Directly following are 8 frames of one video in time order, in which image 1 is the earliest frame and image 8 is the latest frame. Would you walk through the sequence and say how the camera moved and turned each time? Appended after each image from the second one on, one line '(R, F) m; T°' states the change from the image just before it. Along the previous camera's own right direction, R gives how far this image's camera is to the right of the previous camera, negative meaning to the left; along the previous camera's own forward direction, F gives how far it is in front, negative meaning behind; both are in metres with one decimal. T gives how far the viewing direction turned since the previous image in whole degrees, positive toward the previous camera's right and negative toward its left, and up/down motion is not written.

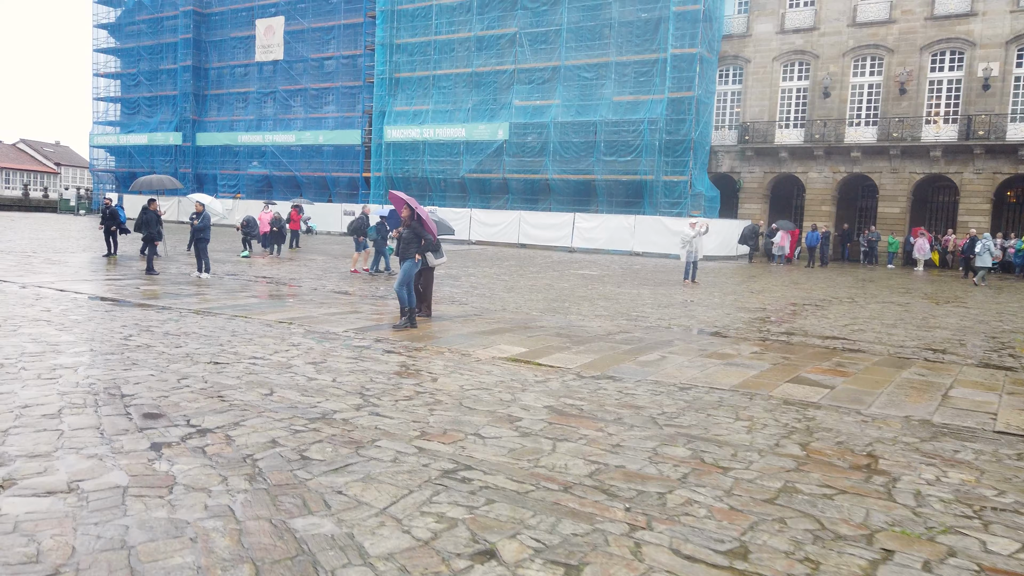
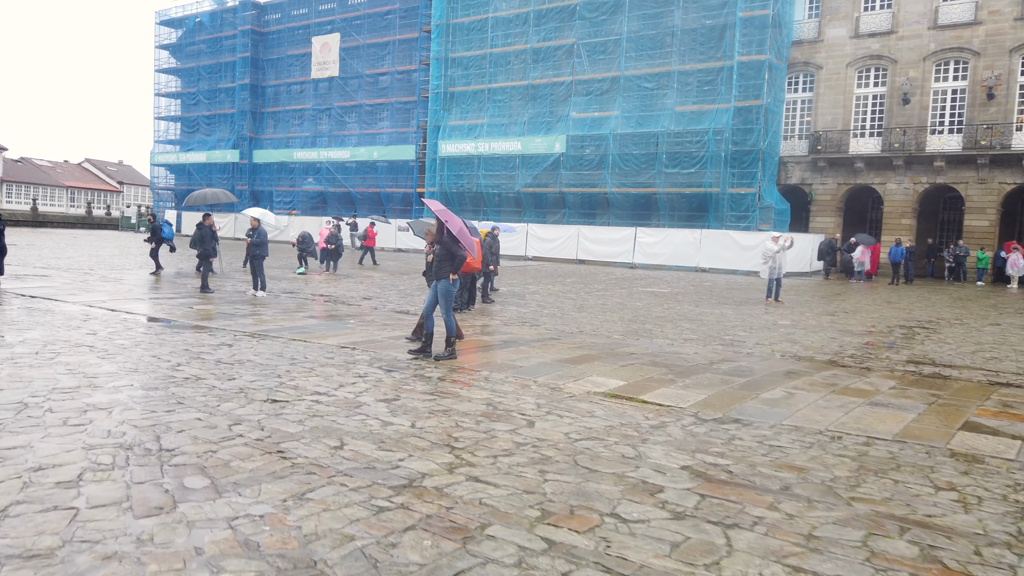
(-0.4, +1.1) m; -4°
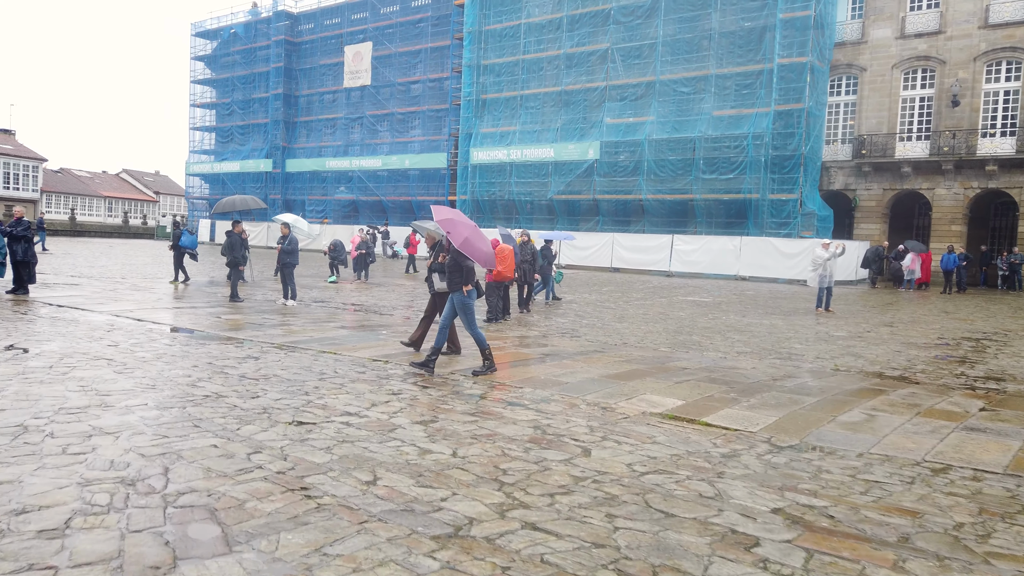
(-0.1, +0.6) m; -2°
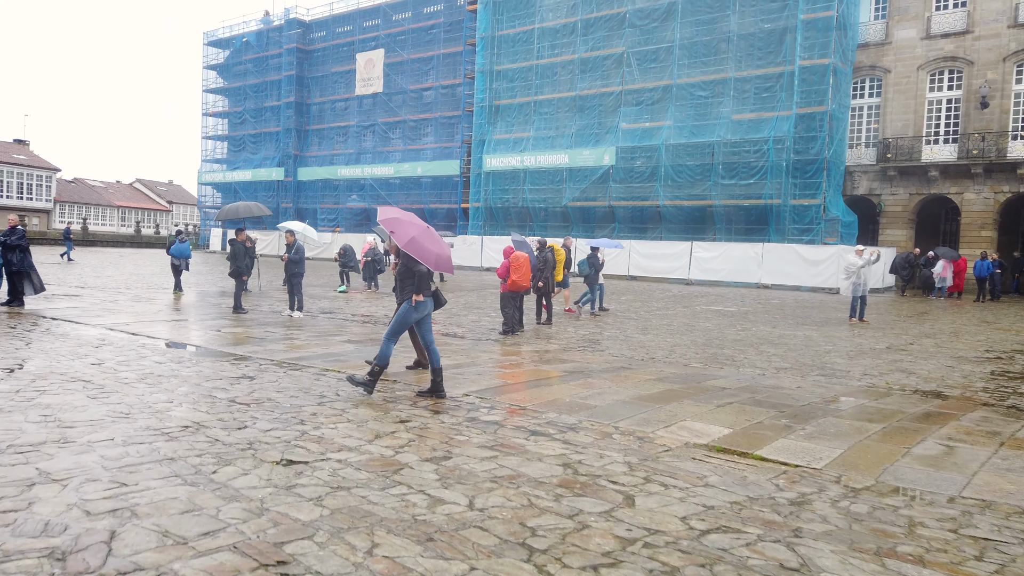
(-0.1, +0.7) m; -1°
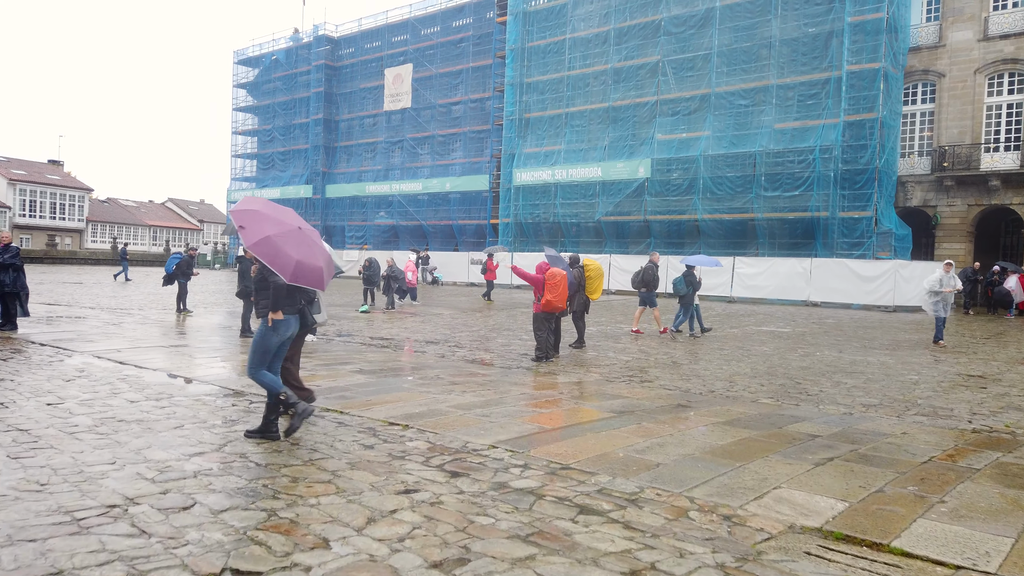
(-0.1, +1.3) m; -2°
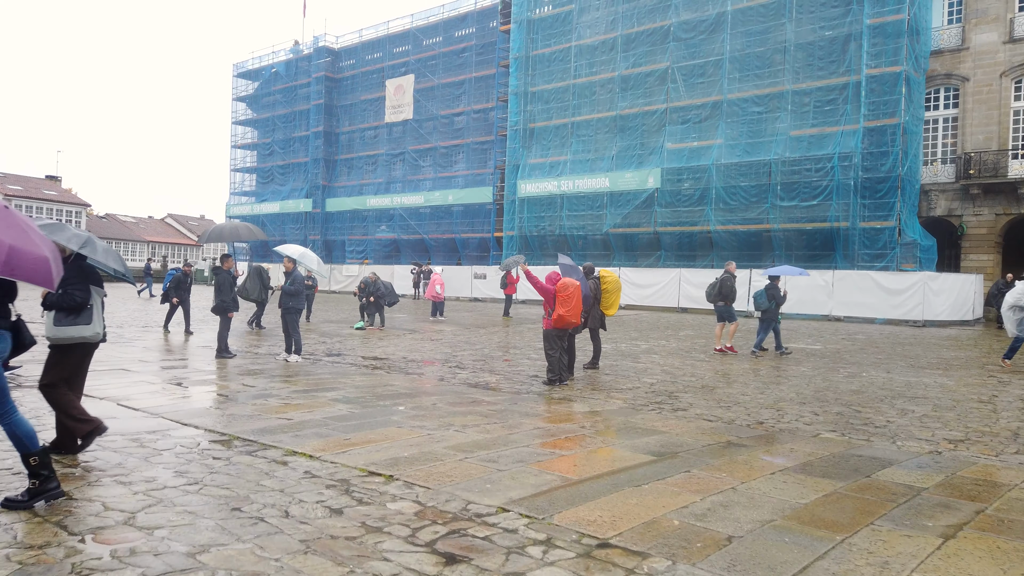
(-0.1, +1.3) m; 0°
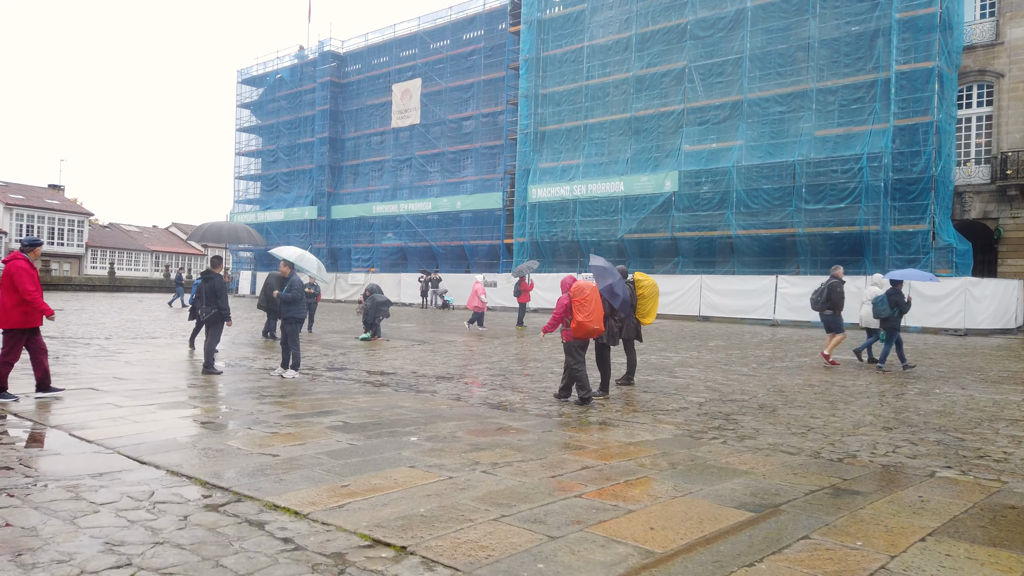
(-0.2, +1.3) m; 0°
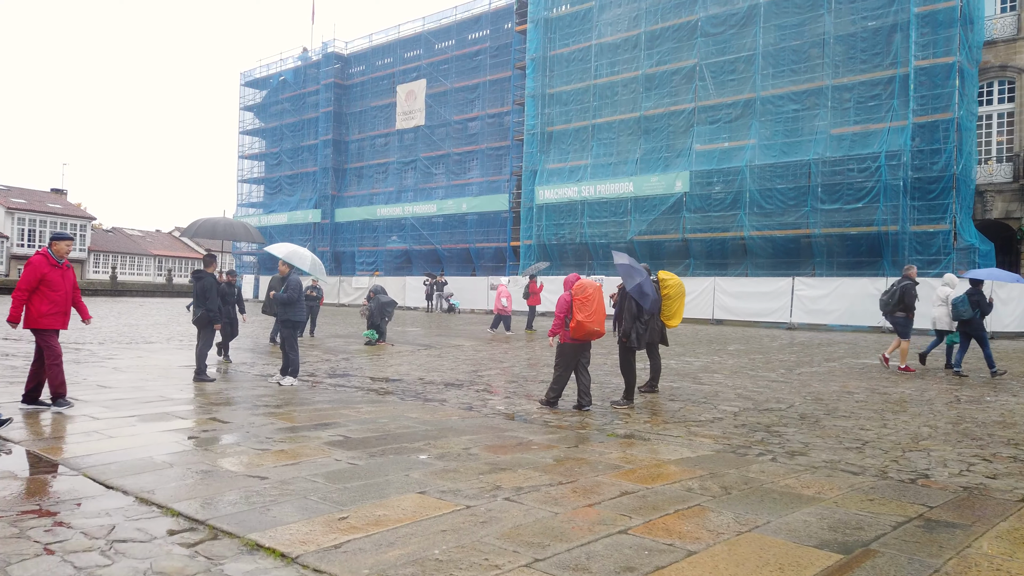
(-0.1, +0.7) m; 0°
